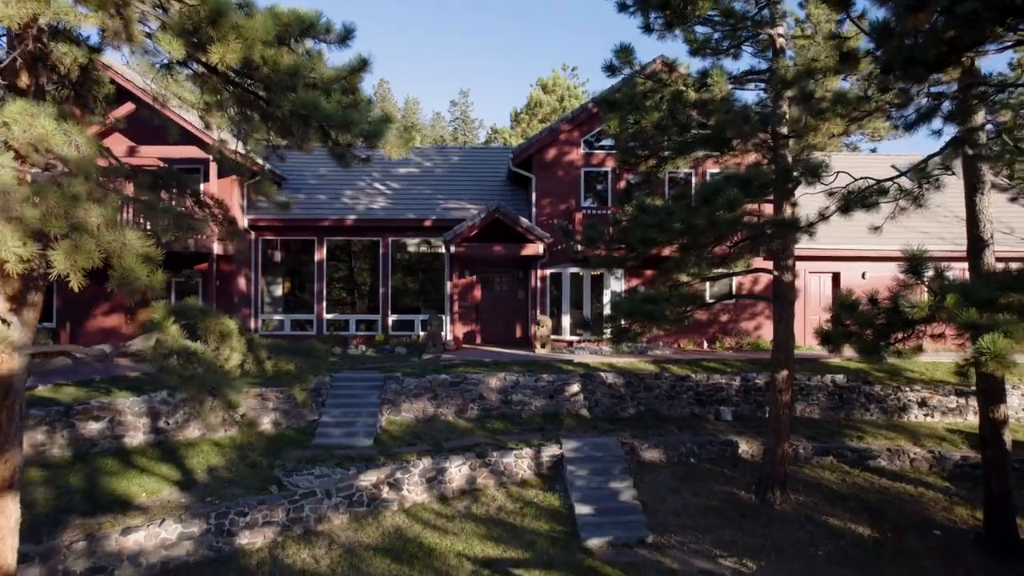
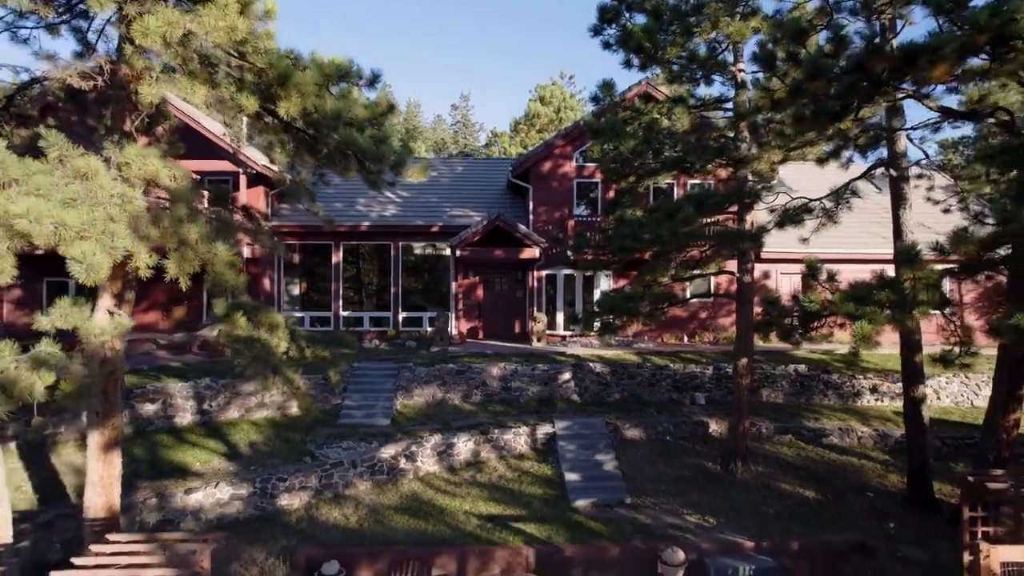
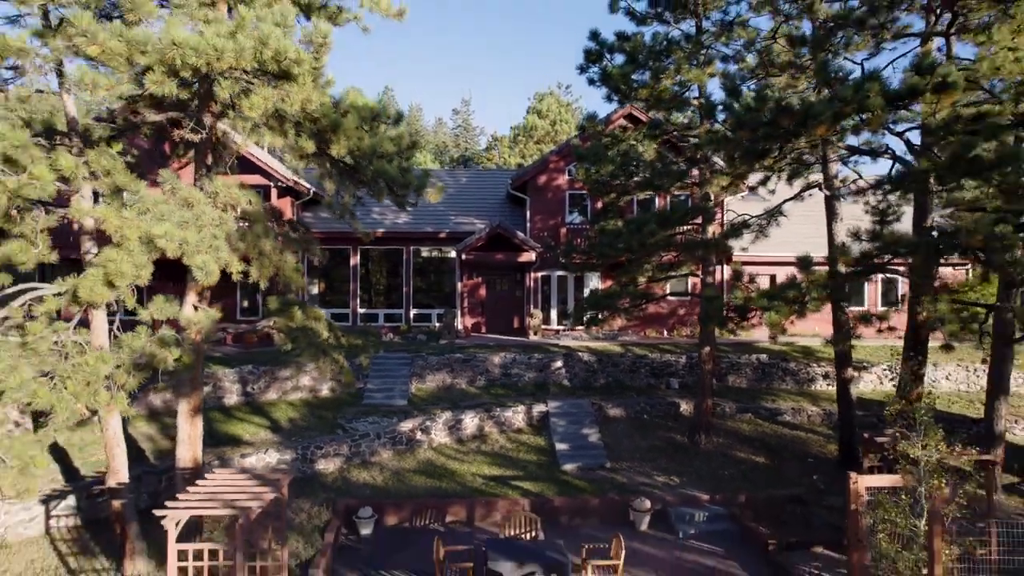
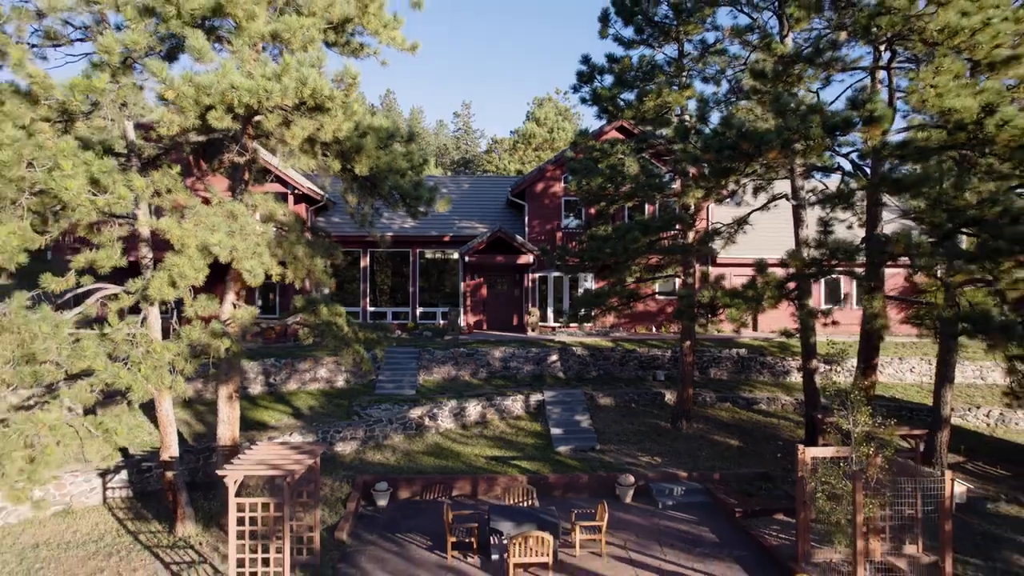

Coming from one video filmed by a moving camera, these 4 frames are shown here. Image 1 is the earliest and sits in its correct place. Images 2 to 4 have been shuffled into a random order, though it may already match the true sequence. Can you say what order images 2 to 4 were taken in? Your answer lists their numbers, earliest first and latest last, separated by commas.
2, 3, 4
